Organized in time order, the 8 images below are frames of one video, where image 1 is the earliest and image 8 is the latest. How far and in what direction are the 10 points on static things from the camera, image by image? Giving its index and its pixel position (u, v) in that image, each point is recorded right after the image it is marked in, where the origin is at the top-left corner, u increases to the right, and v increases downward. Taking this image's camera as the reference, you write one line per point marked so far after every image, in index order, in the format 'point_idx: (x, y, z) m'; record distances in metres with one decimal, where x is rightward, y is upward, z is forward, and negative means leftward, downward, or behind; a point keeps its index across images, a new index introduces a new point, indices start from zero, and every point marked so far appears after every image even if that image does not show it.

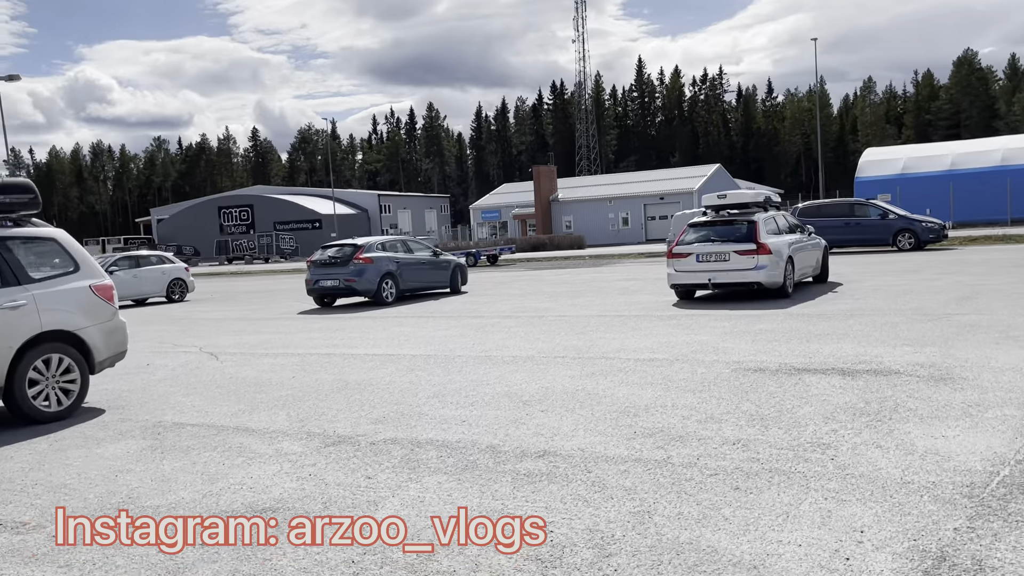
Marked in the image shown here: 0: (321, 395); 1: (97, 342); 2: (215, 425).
0: (-1.8, -1.0, +7.7) m
1: (-3.7, -0.5, +7.5) m
2: (-2.3, -1.1, +6.5) m
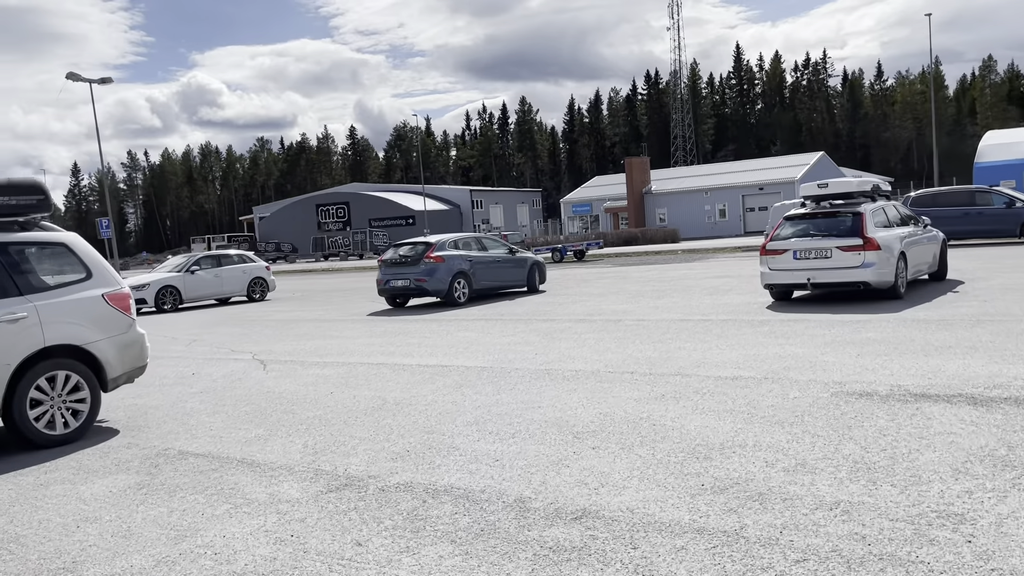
0: (-1.3, -1.1, +6.8) m
1: (-3.3, -0.6, +6.8) m
2: (-2.0, -1.2, +5.7) m
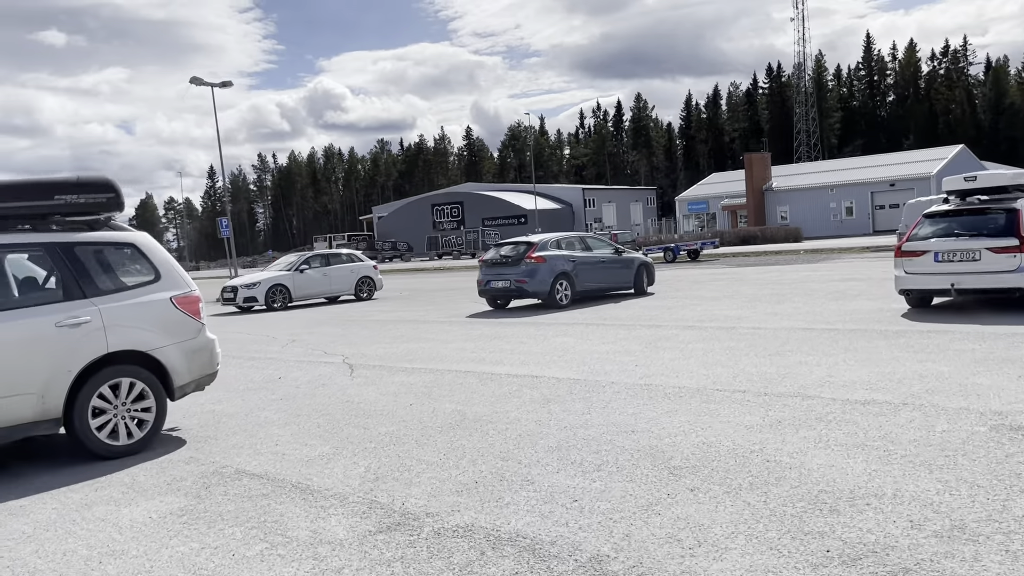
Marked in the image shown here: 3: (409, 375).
0: (-0.7, -1.1, +6.2) m
1: (-2.6, -0.6, +6.5) m
2: (-1.5, -1.2, +5.2) m
3: (-1.2, -1.0, +9.3) m
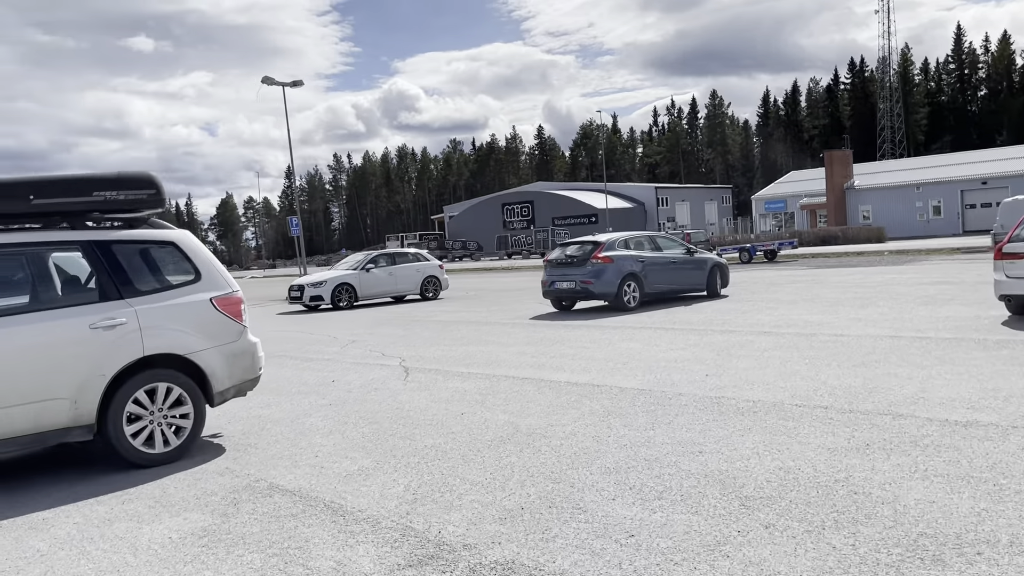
0: (-0.3, -1.1, +5.8) m
1: (-2.2, -0.6, +6.2) m
2: (-1.2, -1.2, +4.9) m
3: (-0.5, -1.0, +8.9) m
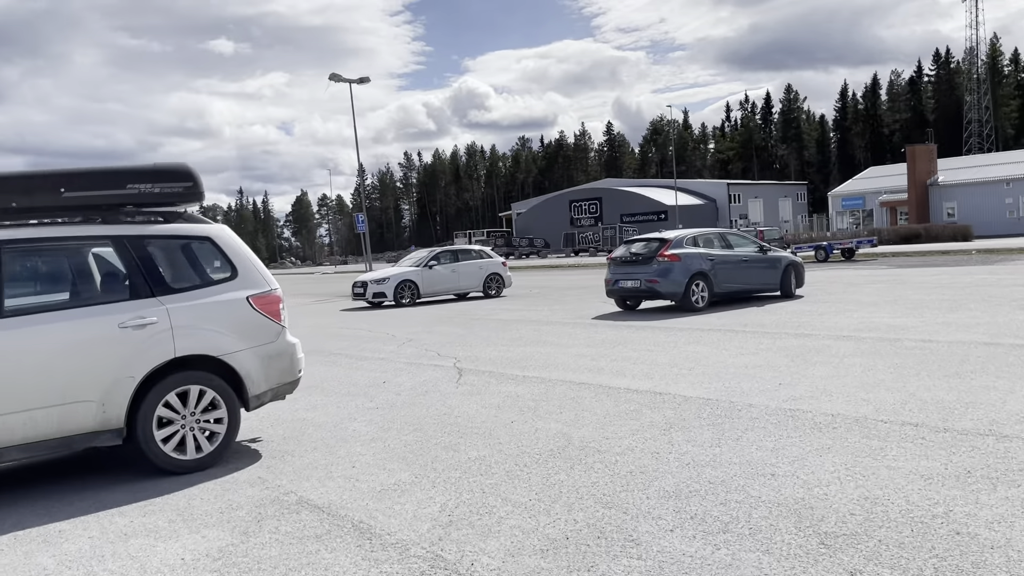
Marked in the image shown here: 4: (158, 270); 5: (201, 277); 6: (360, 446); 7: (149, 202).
0: (0.0, -1.1, +5.3) m
1: (-1.8, -0.6, +5.9) m
2: (-1.0, -1.2, +4.5) m
3: (+0.1, -1.0, +8.4) m
4: (-2.4, +0.1, +5.7) m
5: (-2.2, +0.1, +5.8) m
6: (-1.1, -1.2, +6.1) m
7: (-2.6, +0.6, +5.8) m
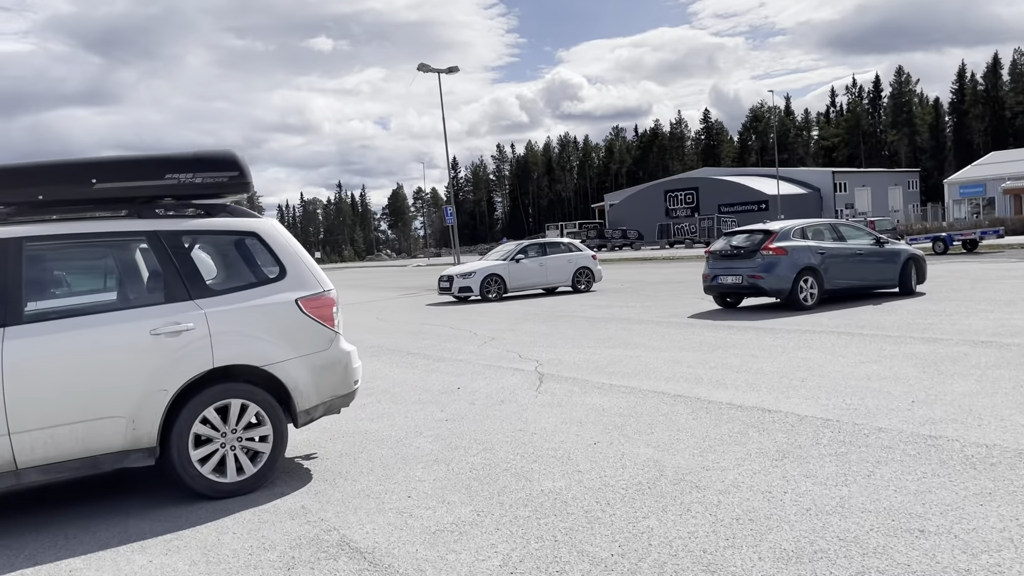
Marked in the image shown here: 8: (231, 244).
0: (+0.5, -1.2, +4.5) m
1: (-1.3, -0.6, +5.2) m
2: (-0.6, -1.3, +3.7) m
3: (+0.8, -1.0, +7.6) m
4: (-1.9, +0.1, +5.1) m
5: (-1.7, +0.1, +5.2) m
6: (-0.6, -1.2, +5.4) m
7: (-2.0, +0.6, +5.3) m
8: (-1.8, +0.3, +5.2) m
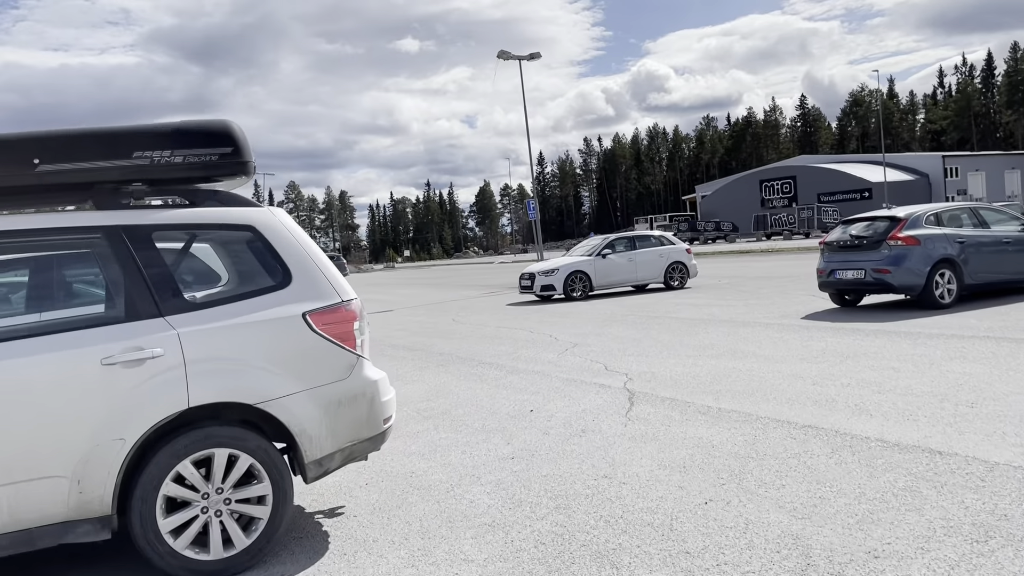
0: (+0.8, -1.2, +3.0) m
1: (-1.0, -0.6, +3.9) m
2: (-0.4, -1.3, +2.4) m
3: (+1.5, -1.0, +6.0) m
4: (-1.6, +0.1, +3.9) m
5: (-1.3, 0.0, +4.0) m
6: (-0.2, -1.2, +4.0) m
7: (-1.7, +0.5, +4.0) m
8: (-1.4, +0.2, +4.0) m
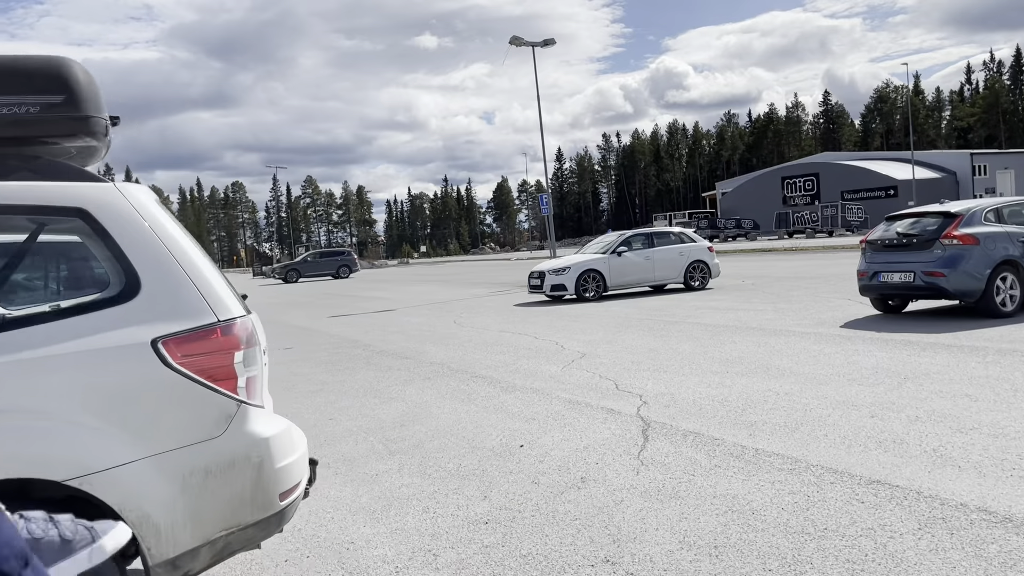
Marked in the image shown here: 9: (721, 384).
0: (+0.6, -1.3, +1.6) m
1: (-1.1, -0.7, +2.6) m
2: (-0.6, -1.4, +1.1) m
3: (+1.3, -1.0, +4.7) m
4: (-1.7, 0.0, +2.6) m
5: (-1.5, 0.0, +2.7) m
6: (-0.4, -1.3, +2.7) m
7: (-1.8, +0.5, +2.7) m
8: (-1.6, +0.2, +2.7) m
9: (+1.9, -0.8, +7.4) m
